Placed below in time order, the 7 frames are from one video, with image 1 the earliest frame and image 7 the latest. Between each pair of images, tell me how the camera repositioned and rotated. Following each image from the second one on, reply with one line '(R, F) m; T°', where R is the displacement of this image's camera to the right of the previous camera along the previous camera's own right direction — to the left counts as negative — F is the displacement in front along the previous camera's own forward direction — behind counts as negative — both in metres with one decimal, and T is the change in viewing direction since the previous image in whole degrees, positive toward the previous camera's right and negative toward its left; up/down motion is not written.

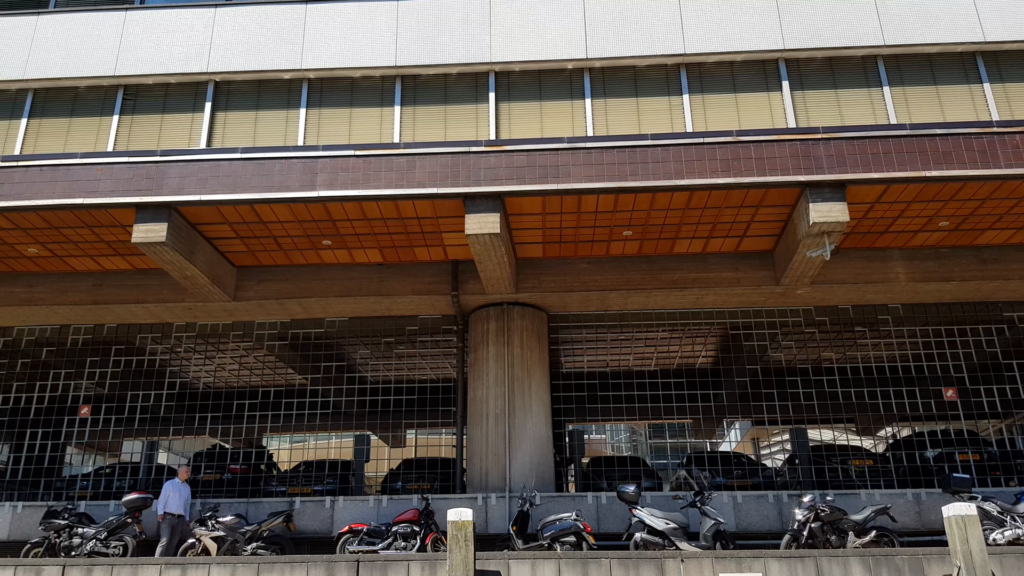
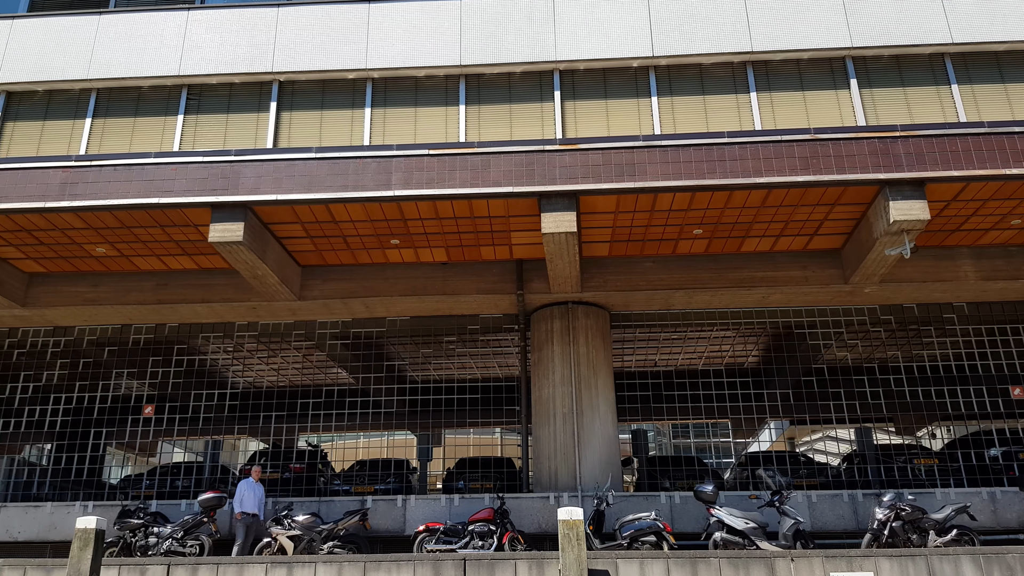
(-0.8, 0.0) m; 0°
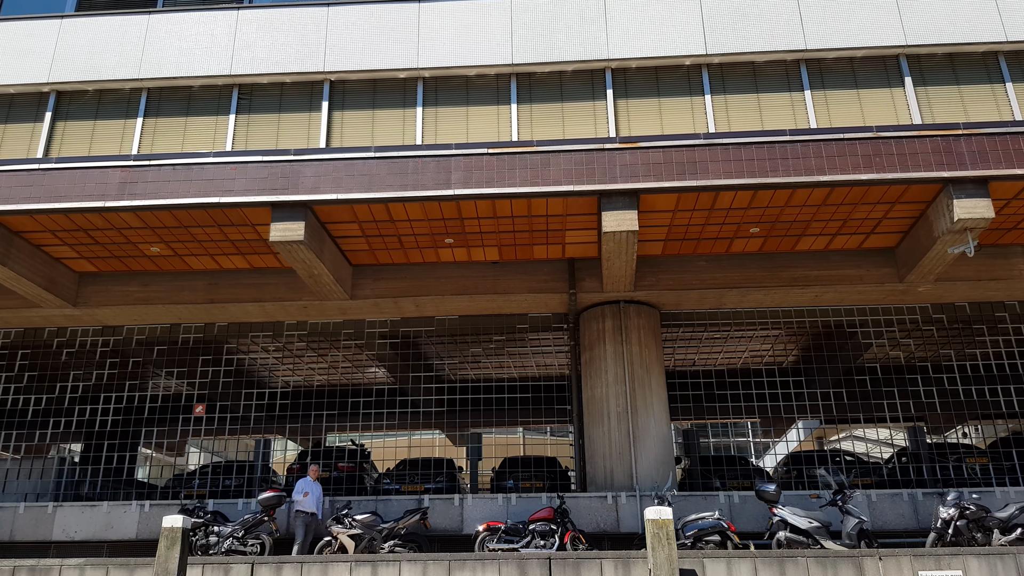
(-0.6, 0.0) m; 0°
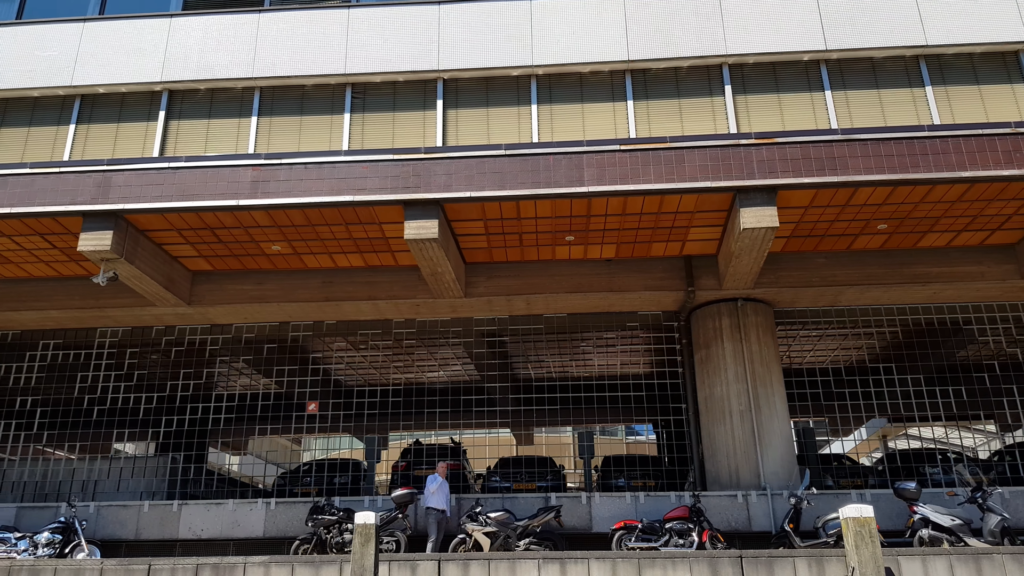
(-1.4, 0.0) m; -1°
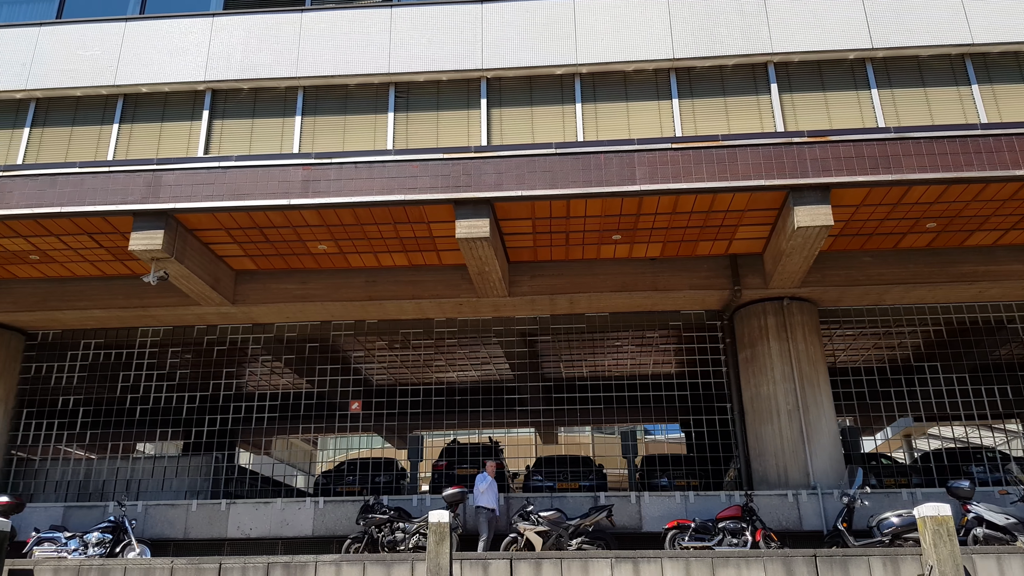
(-0.5, 0.0) m; 0°
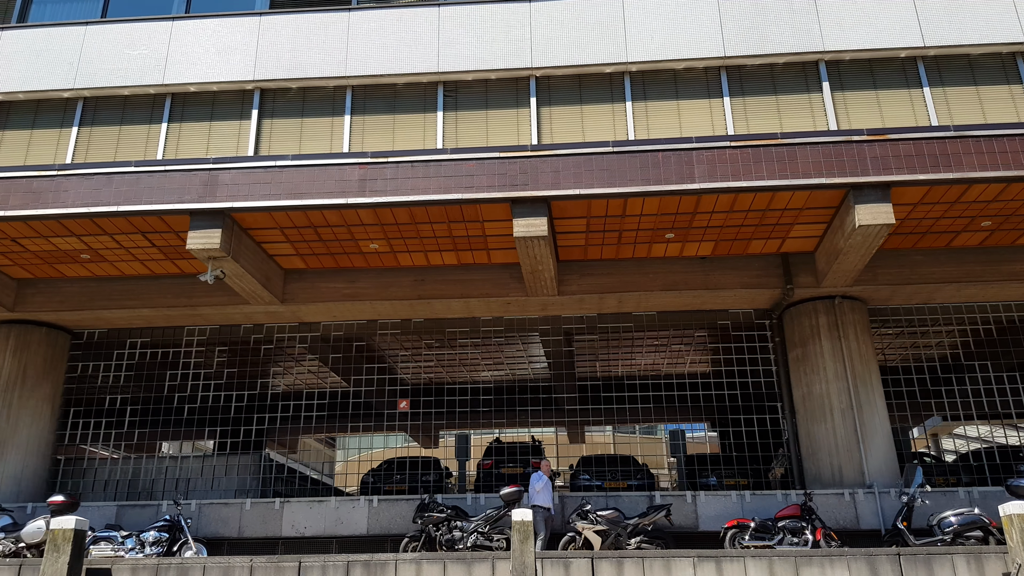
(-0.6, 0.0) m; 0°
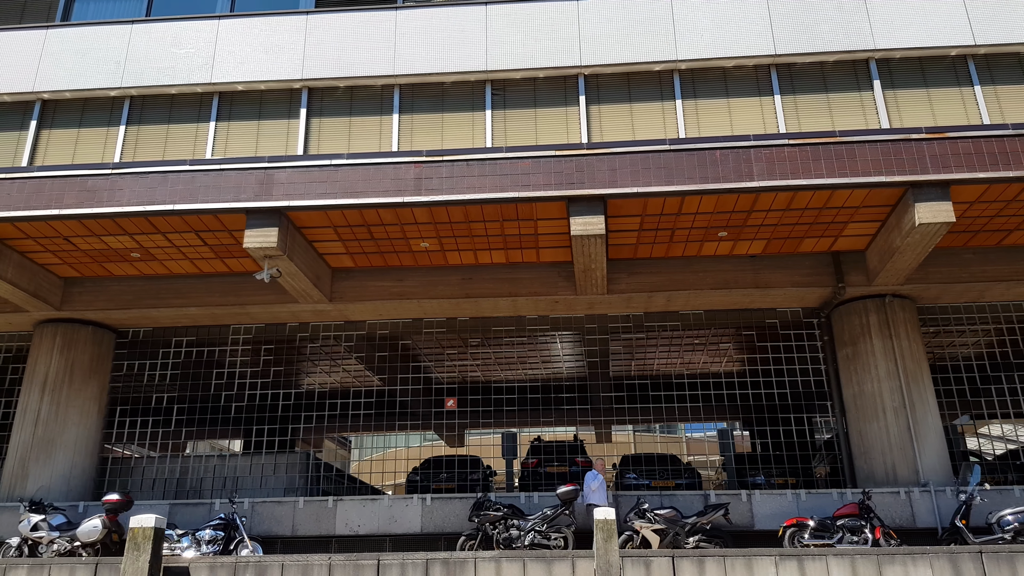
(-0.6, 0.0) m; 0°
